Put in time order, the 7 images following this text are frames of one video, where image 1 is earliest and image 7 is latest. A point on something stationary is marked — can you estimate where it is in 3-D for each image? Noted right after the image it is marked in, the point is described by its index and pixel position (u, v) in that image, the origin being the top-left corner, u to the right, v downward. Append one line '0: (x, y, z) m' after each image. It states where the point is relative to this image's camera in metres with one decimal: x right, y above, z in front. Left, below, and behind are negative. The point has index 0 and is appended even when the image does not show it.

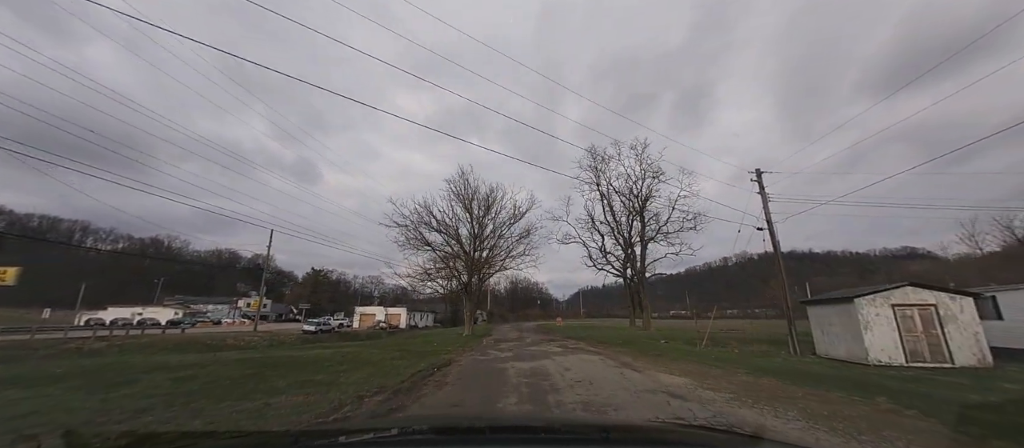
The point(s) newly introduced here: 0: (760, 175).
0: (+8.1, +1.6, +11.0) m
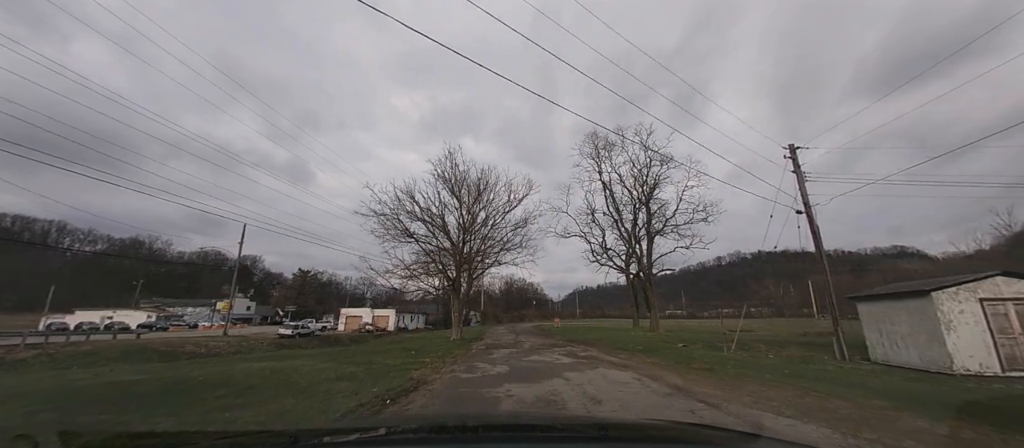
0: (+7.9, +2.1, +9.5) m
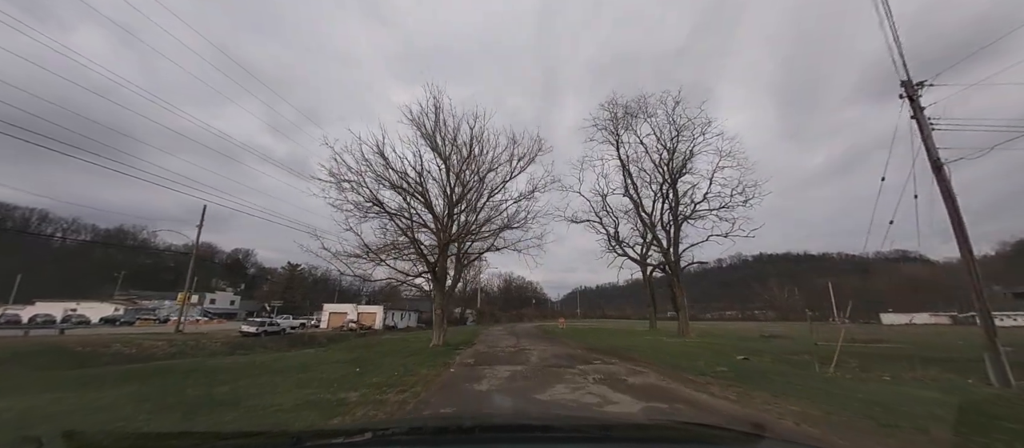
0: (+8.0, +2.8, +6.7) m
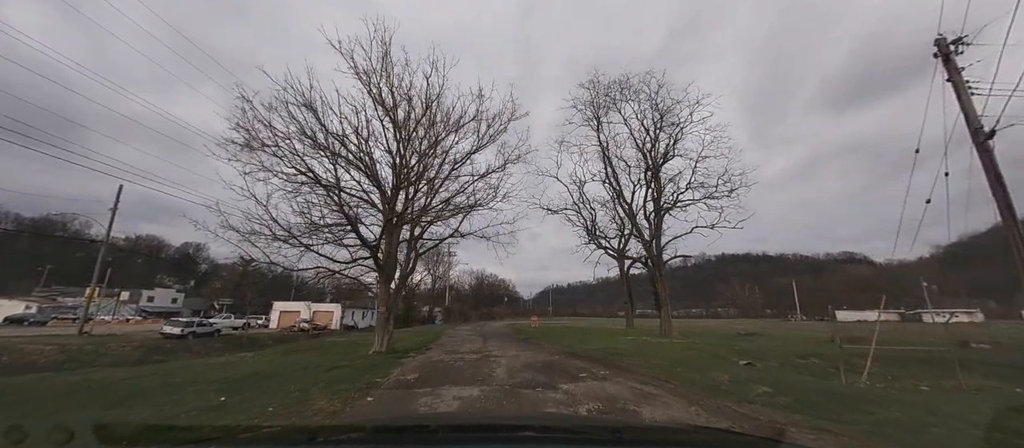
0: (+7.5, +3.1, +5.7) m
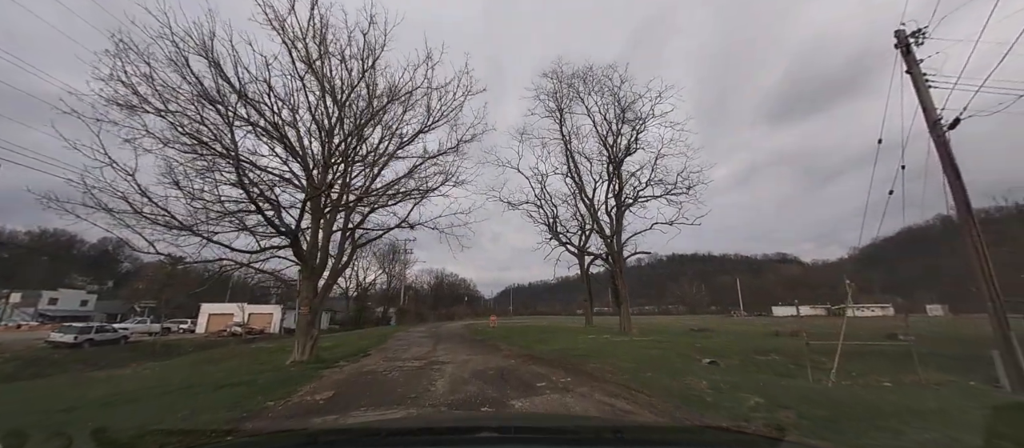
0: (+6.7, +3.2, +5.7) m
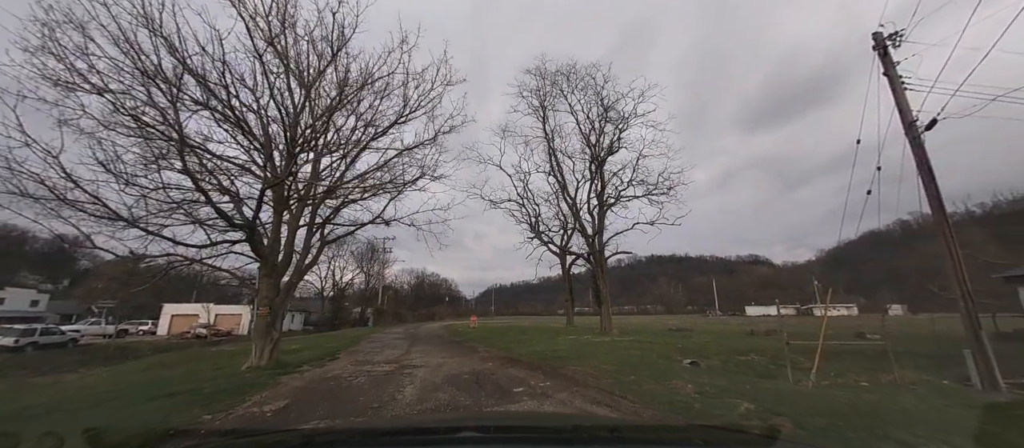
0: (+6.4, +3.2, +5.7) m
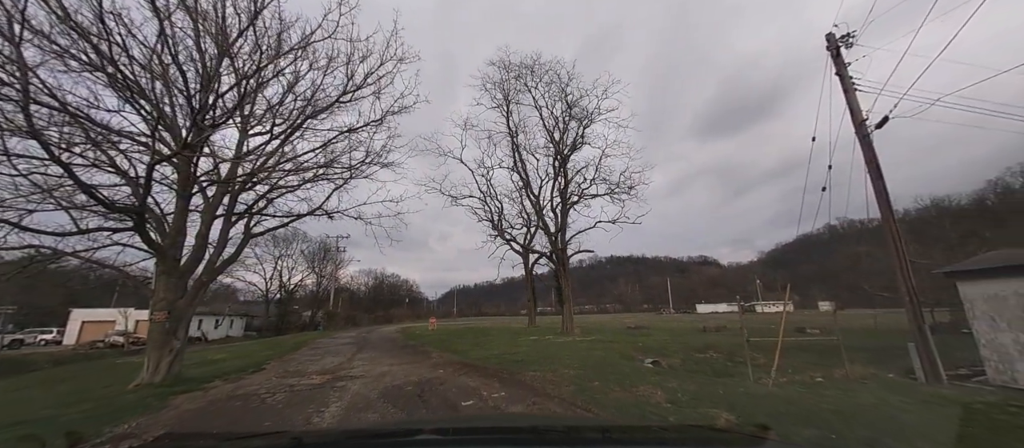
0: (+5.7, +3.3, +5.9) m
